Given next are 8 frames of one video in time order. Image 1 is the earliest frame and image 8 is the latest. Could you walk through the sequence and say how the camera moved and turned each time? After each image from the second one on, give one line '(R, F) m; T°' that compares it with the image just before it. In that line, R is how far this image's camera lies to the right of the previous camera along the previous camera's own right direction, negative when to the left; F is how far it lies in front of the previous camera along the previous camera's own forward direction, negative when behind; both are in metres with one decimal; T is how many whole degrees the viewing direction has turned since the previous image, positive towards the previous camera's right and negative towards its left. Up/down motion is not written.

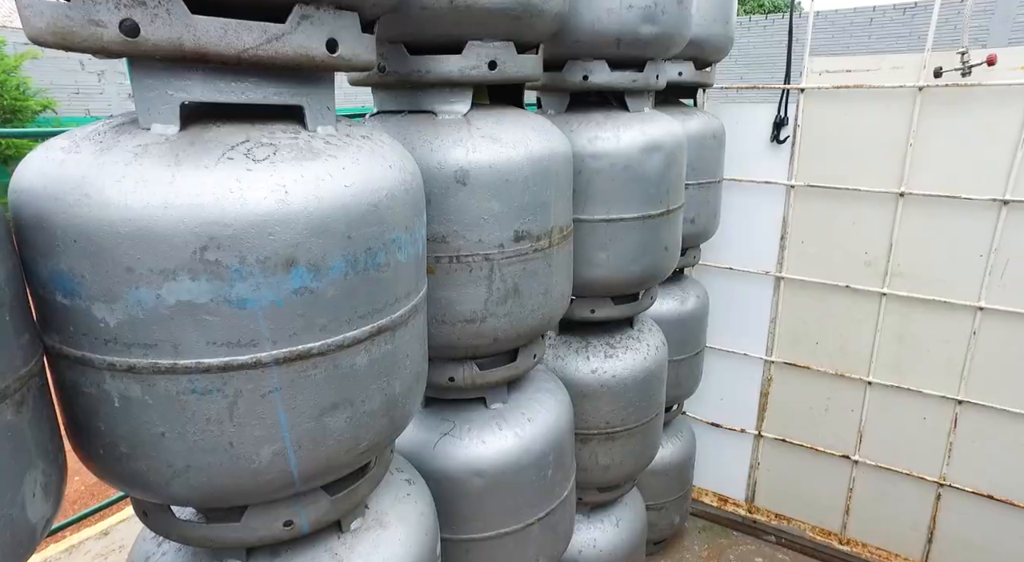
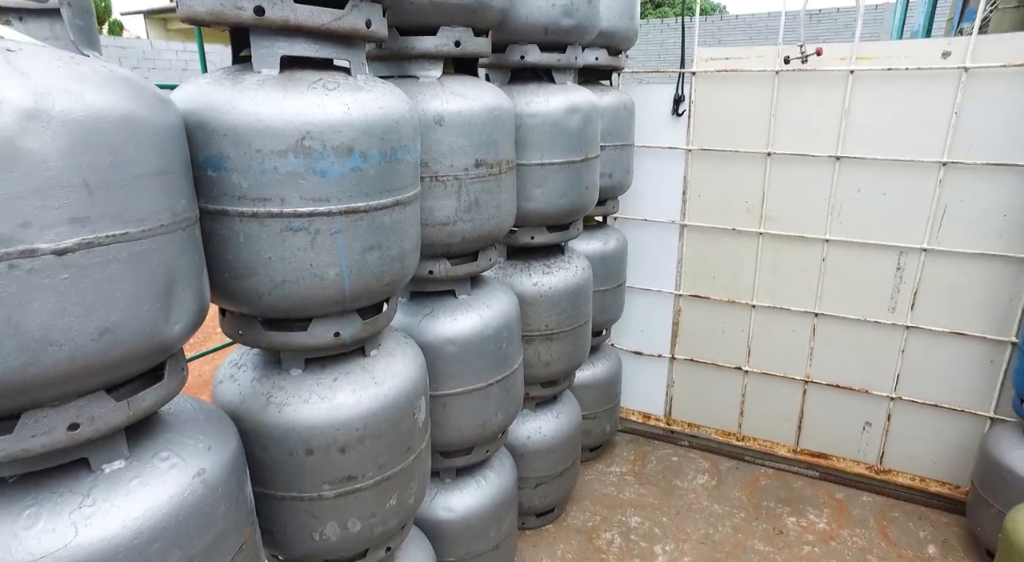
(-0.1, -0.5) m; +5°
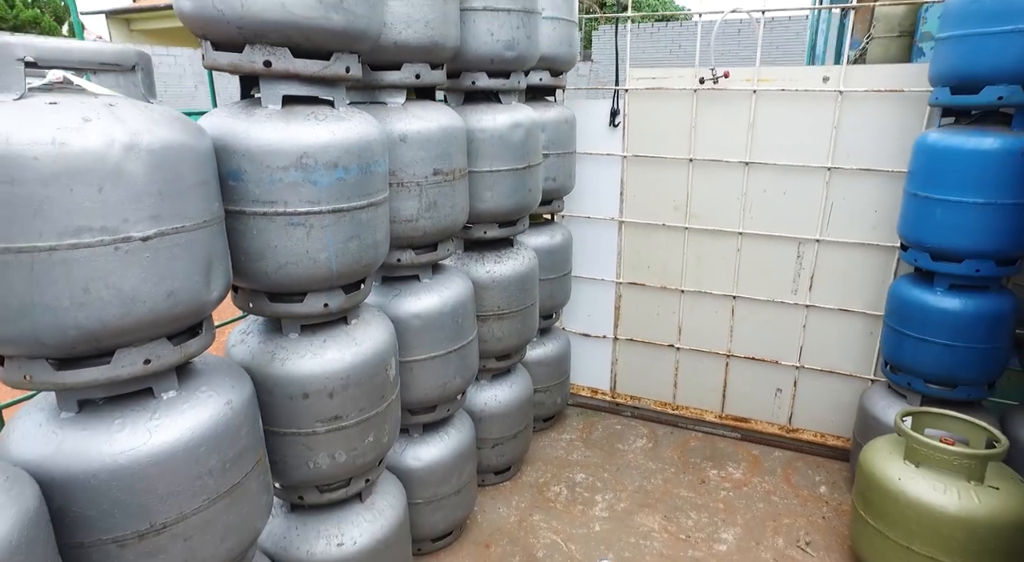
(+0.1, -0.4) m; +2°
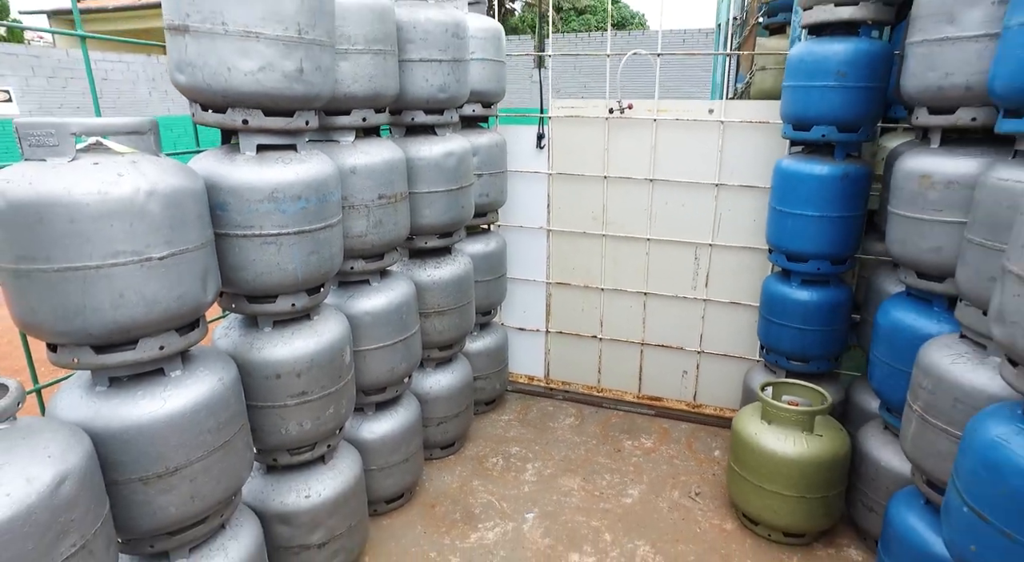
(+0.1, -0.5) m; +3°
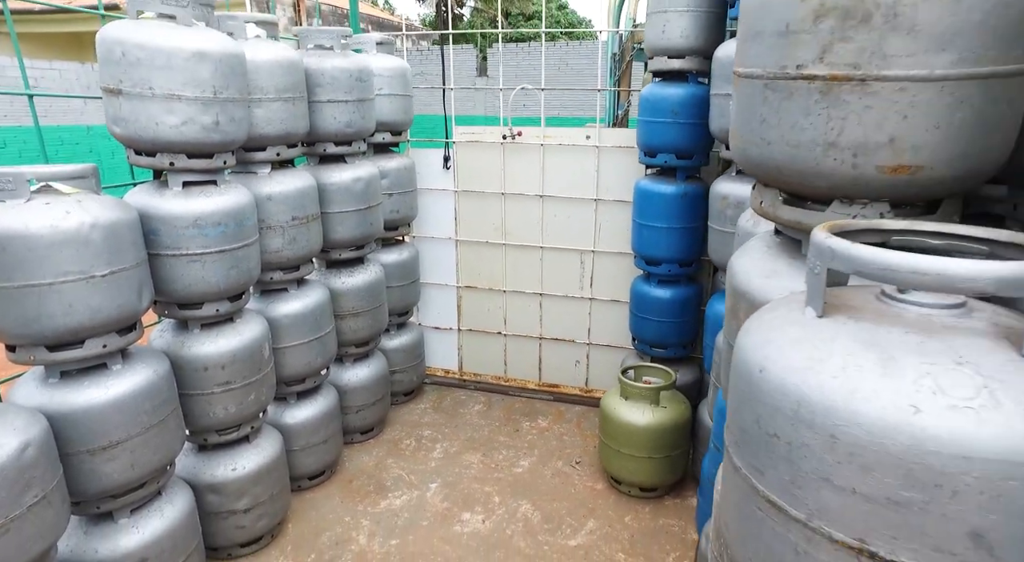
(+0.3, -0.6) m; +4°
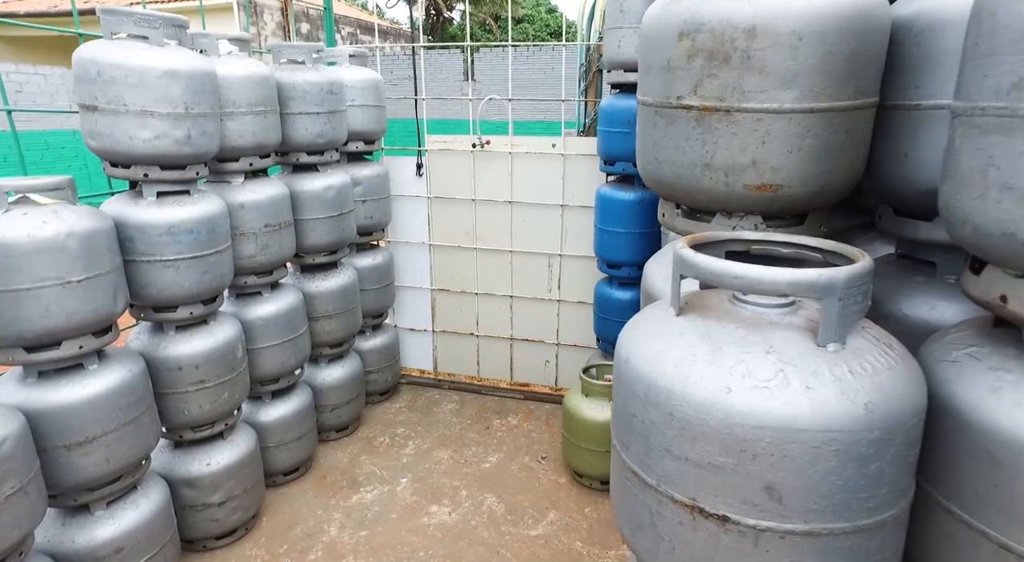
(+0.2, -0.2) m; +1°
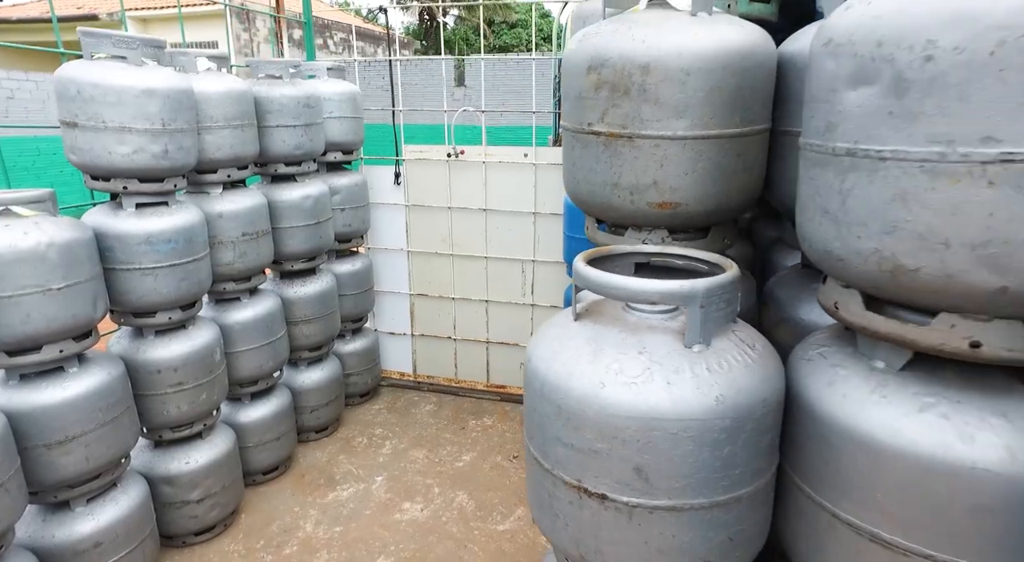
(+0.2, -0.1) m; 0°
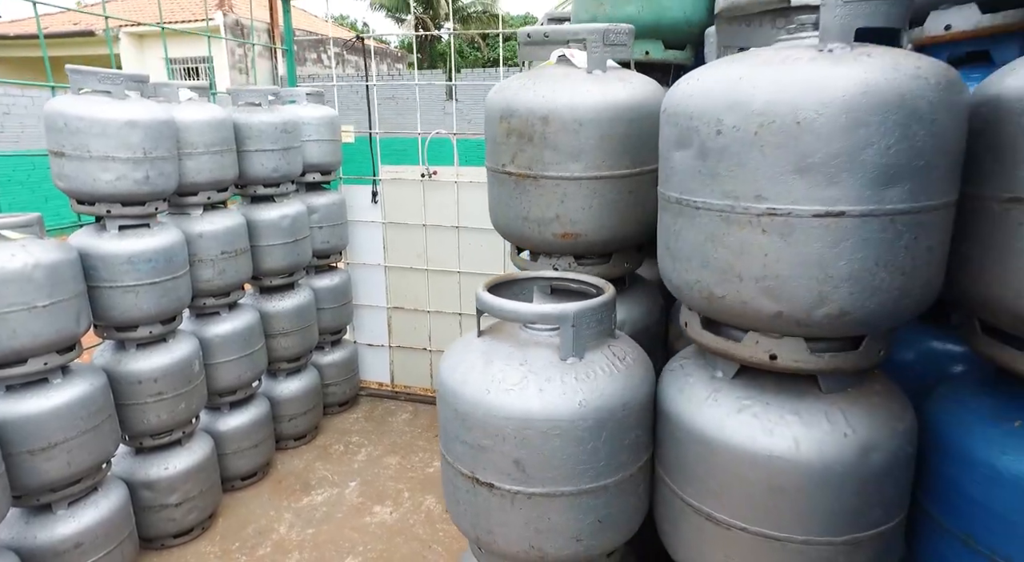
(+0.2, -0.2) m; 0°
